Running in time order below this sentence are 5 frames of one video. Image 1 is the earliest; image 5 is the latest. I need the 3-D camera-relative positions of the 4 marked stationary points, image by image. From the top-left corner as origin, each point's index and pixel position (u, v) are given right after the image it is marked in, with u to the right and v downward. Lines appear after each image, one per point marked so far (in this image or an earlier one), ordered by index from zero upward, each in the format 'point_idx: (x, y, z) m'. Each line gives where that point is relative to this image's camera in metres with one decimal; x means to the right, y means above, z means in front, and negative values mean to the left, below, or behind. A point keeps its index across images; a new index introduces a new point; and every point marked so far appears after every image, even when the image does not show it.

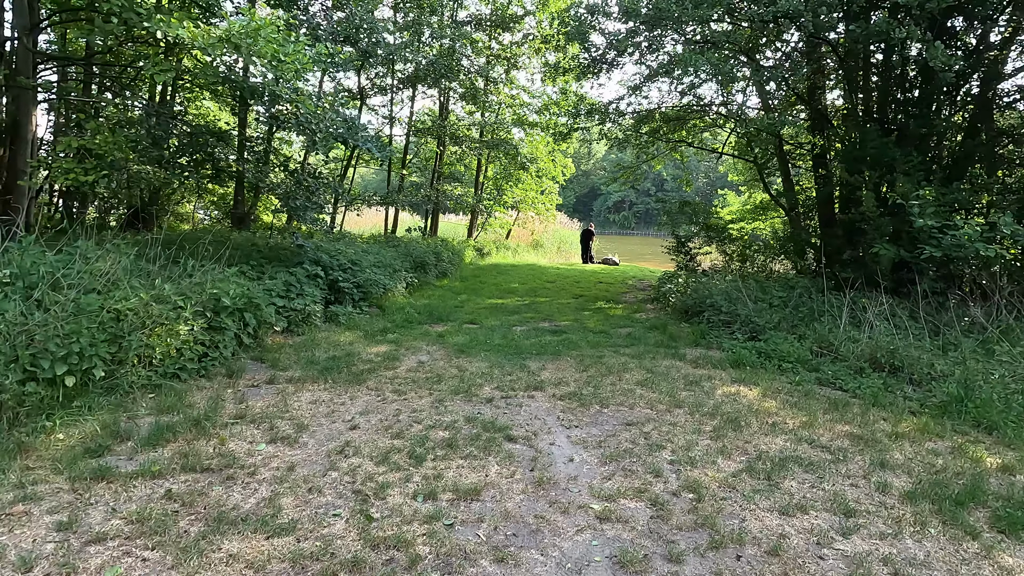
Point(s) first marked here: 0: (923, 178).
0: (+4.8, +1.3, +6.0) m
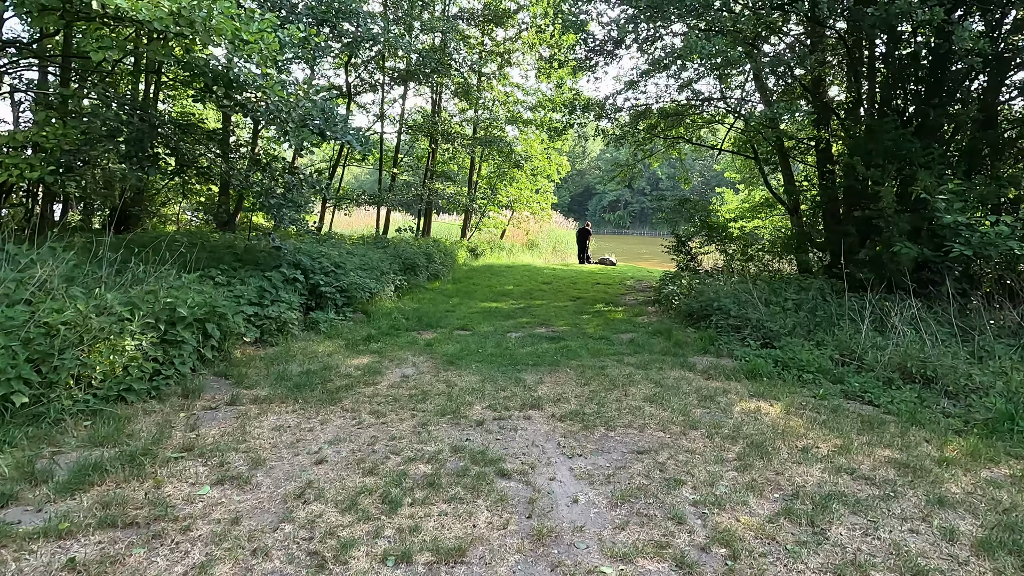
0: (+4.7, +1.3, +5.6) m
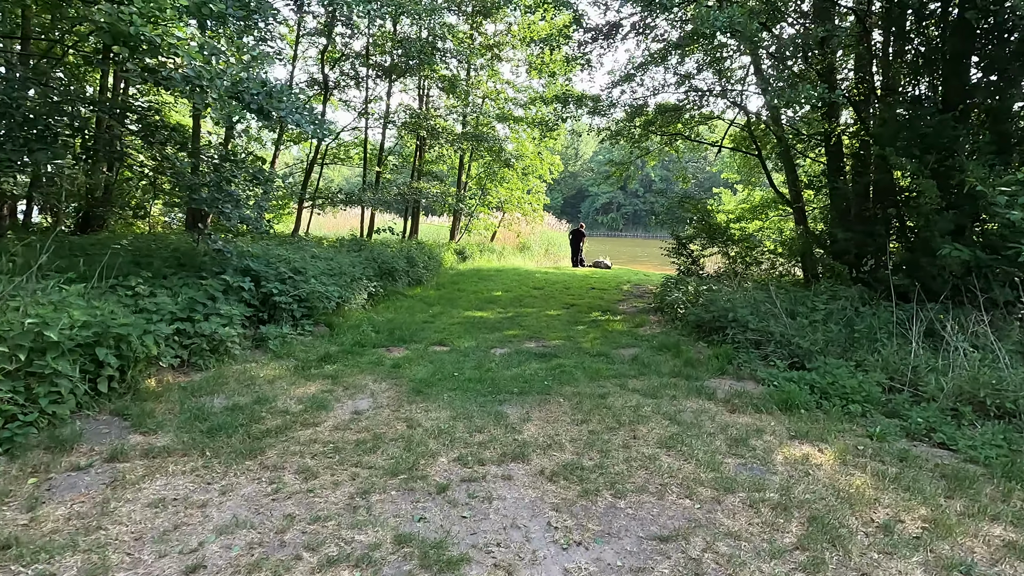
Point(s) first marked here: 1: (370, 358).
0: (+4.5, +1.2, +4.9) m
1: (-1.3, -0.6, +4.7) m
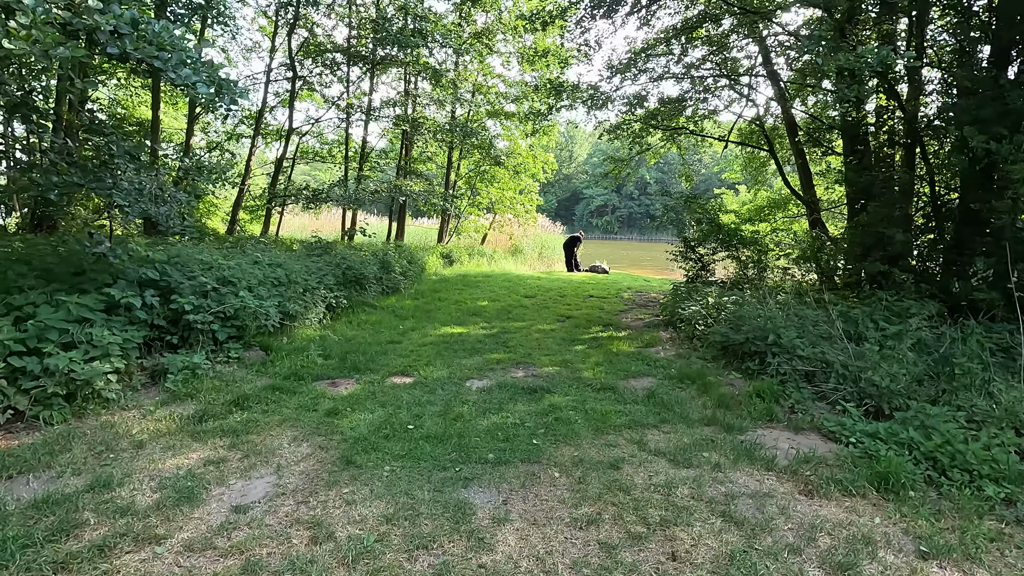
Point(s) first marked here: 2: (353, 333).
0: (+4.4, +1.1, +3.8) m
1: (-1.4, -0.8, +3.6) m
2: (-1.8, -0.5, +5.7) m
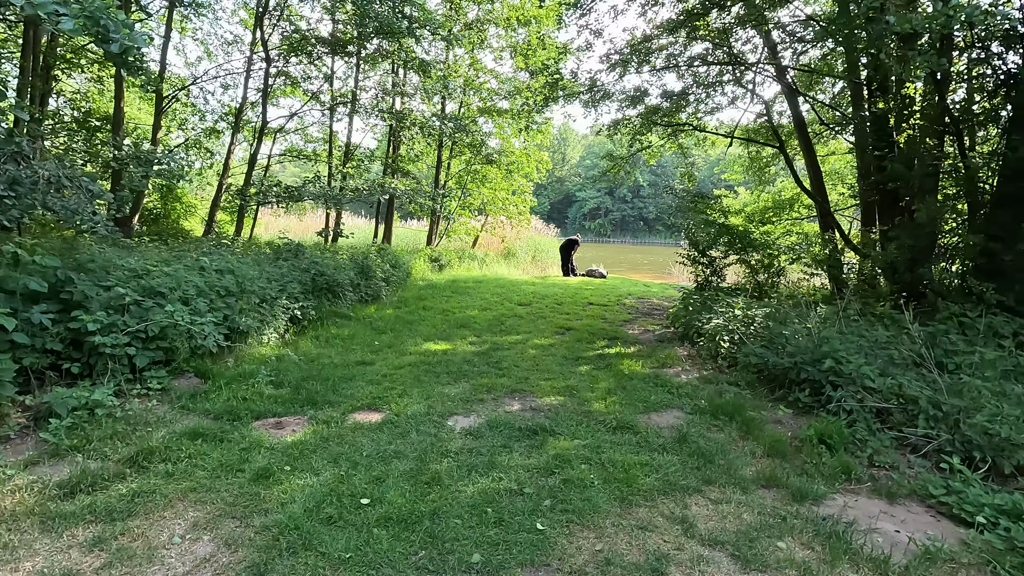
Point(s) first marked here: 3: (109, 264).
0: (+4.4, +1.0, +3.0) m
1: (-1.5, -0.8, +2.7) m
2: (-1.8, -0.6, +4.8) m
3: (-3.0, +0.2, +3.9) m
